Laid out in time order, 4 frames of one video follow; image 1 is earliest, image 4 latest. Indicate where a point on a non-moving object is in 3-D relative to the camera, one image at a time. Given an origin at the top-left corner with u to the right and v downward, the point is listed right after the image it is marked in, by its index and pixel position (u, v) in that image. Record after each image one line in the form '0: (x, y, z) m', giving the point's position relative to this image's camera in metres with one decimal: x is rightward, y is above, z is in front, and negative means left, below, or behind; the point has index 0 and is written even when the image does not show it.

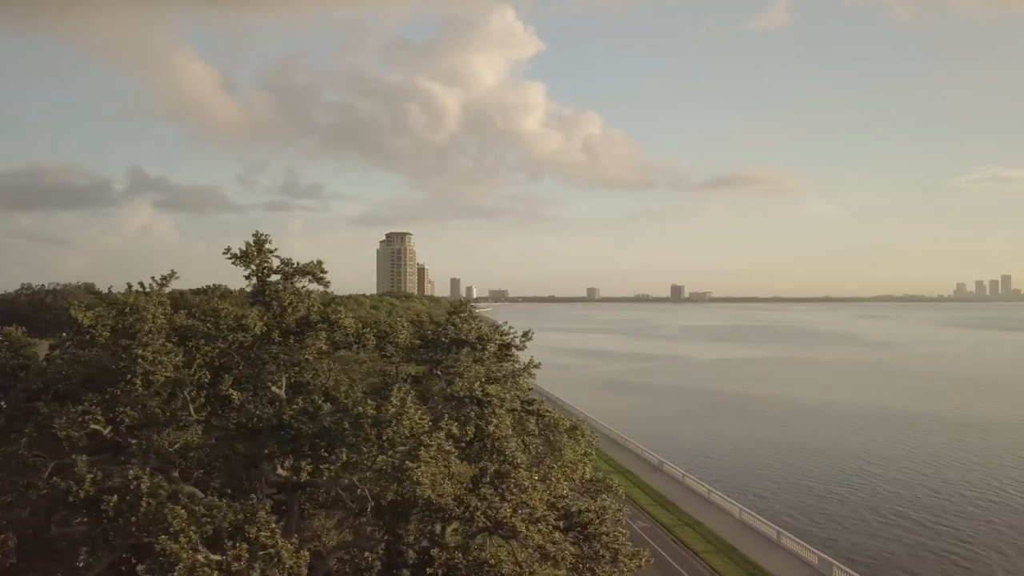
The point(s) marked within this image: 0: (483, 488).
0: (-0.6, -3.7, +11.5) m
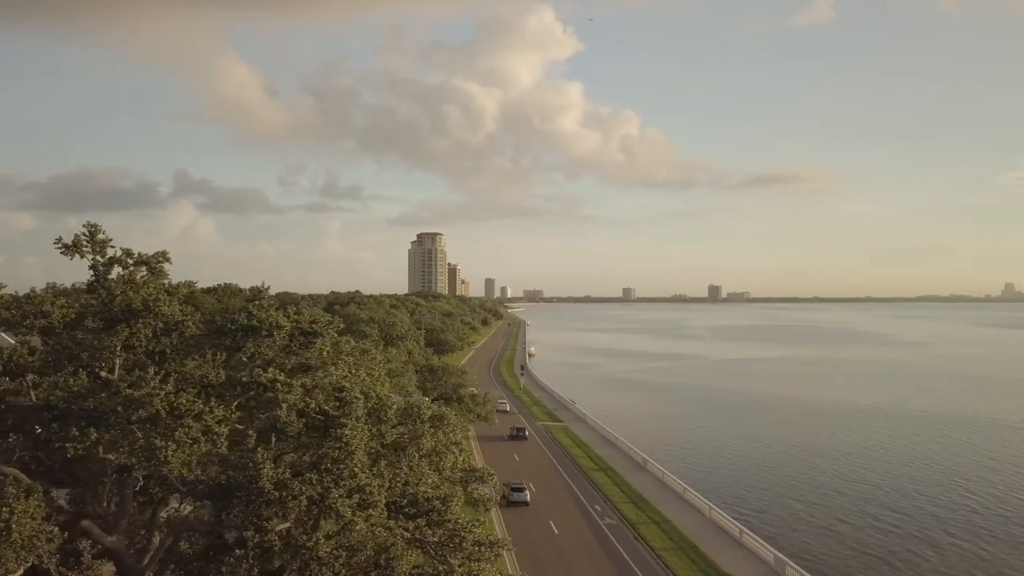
0: (-3.9, -3.5, +11.7) m
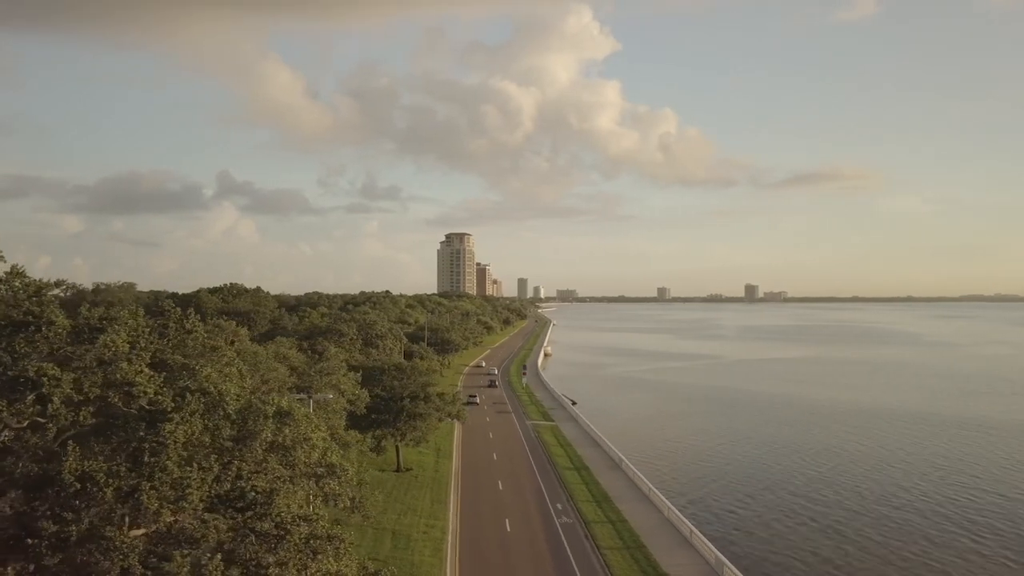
0: (-7.6, -3.5, +11.9) m
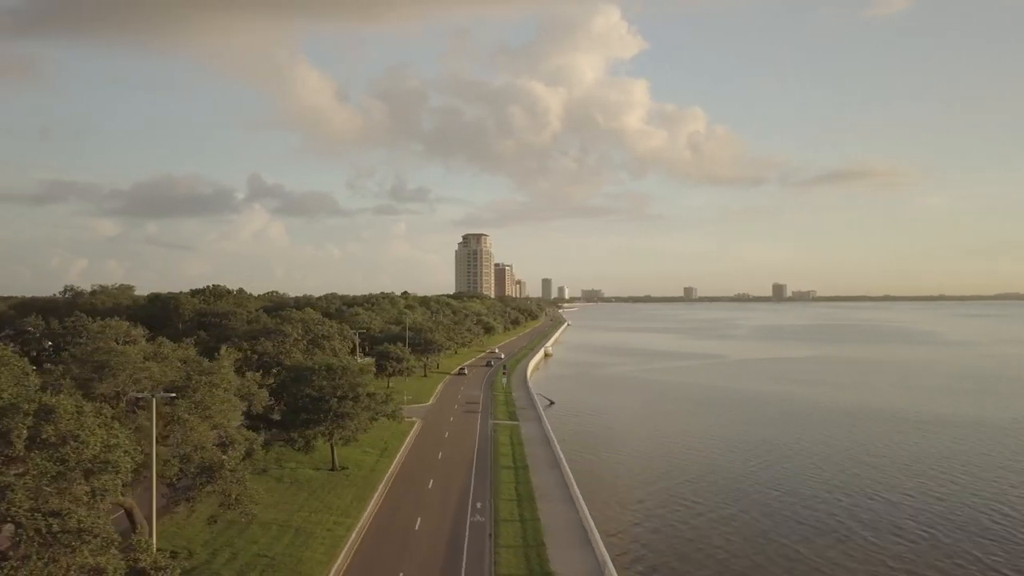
0: (-13.7, -3.5, +12.4) m
